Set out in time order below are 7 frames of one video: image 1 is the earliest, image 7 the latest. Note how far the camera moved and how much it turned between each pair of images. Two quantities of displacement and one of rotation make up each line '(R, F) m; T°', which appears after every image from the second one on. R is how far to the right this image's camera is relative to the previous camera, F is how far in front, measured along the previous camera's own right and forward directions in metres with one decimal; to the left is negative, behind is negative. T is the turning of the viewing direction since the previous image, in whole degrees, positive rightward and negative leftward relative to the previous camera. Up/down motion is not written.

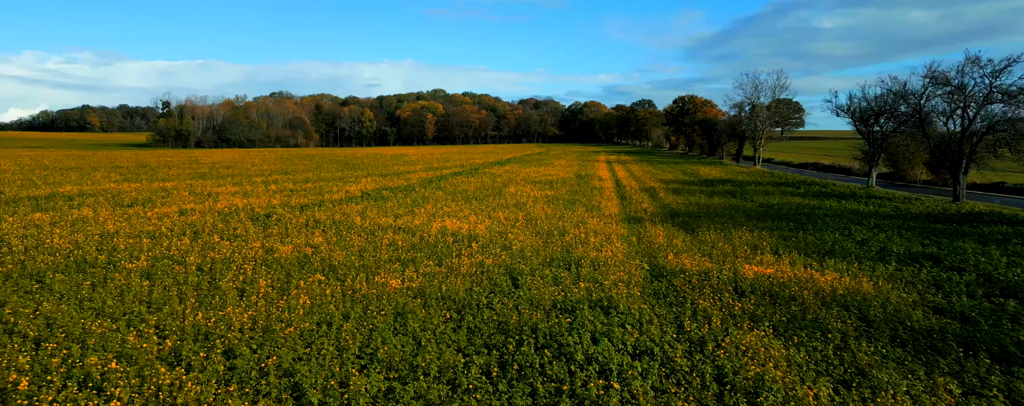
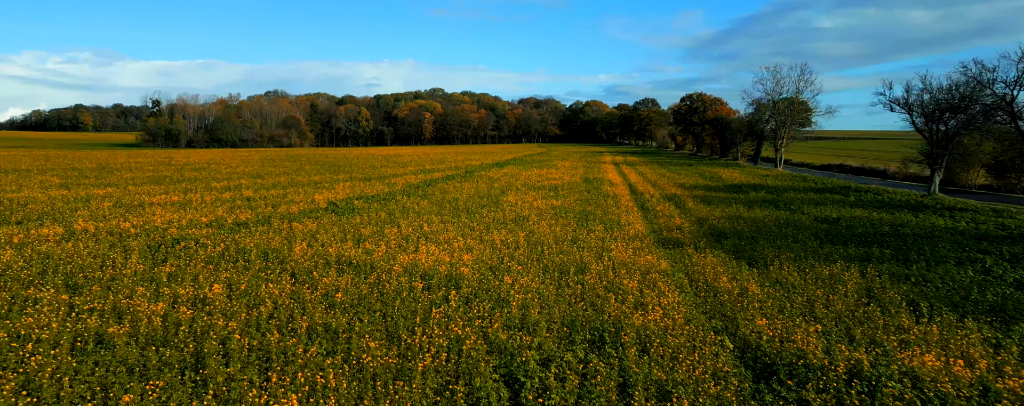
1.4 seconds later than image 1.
(0.0, +4.4) m; 0°
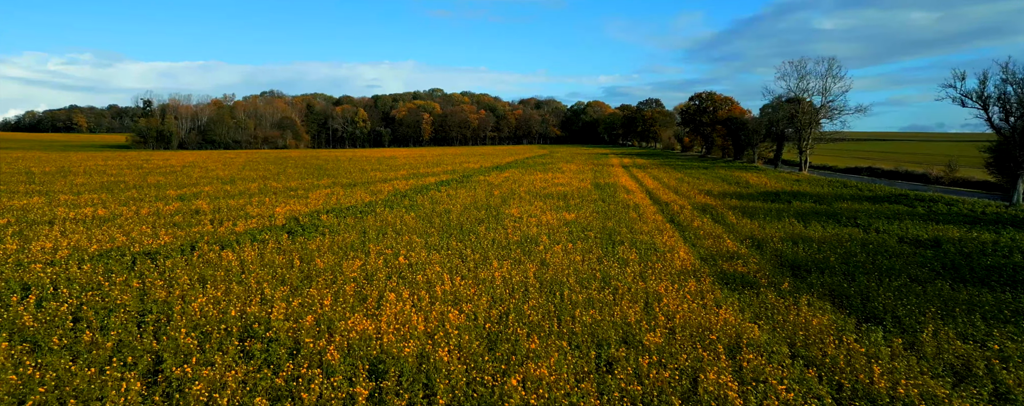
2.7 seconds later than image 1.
(-0.1, +4.0) m; 0°
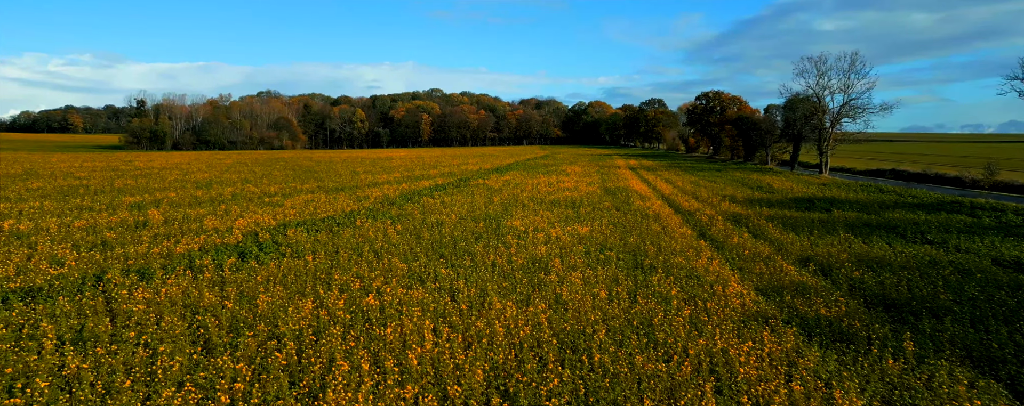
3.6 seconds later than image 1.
(-0.1, +2.9) m; 0°
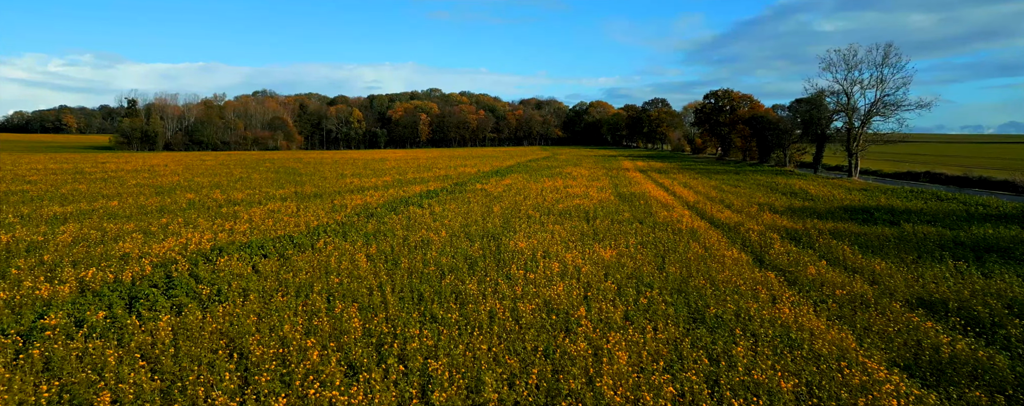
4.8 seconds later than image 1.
(-0.1, +3.6) m; 0°
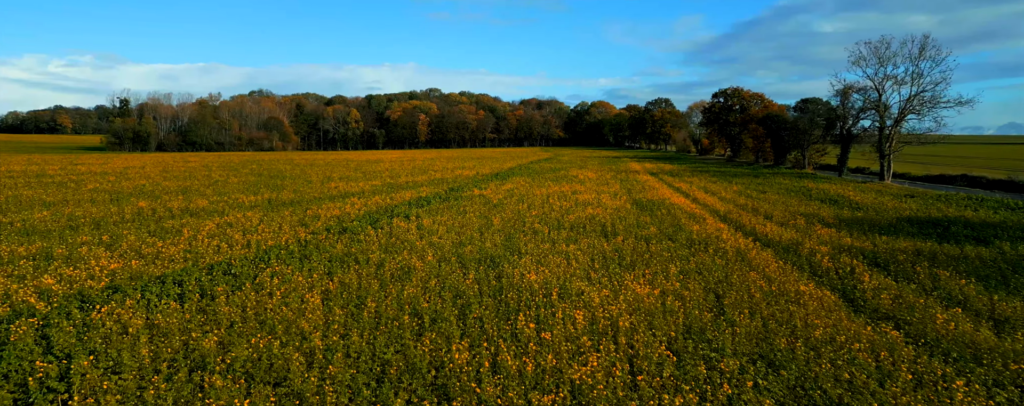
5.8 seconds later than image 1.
(-0.1, +3.3) m; 0°
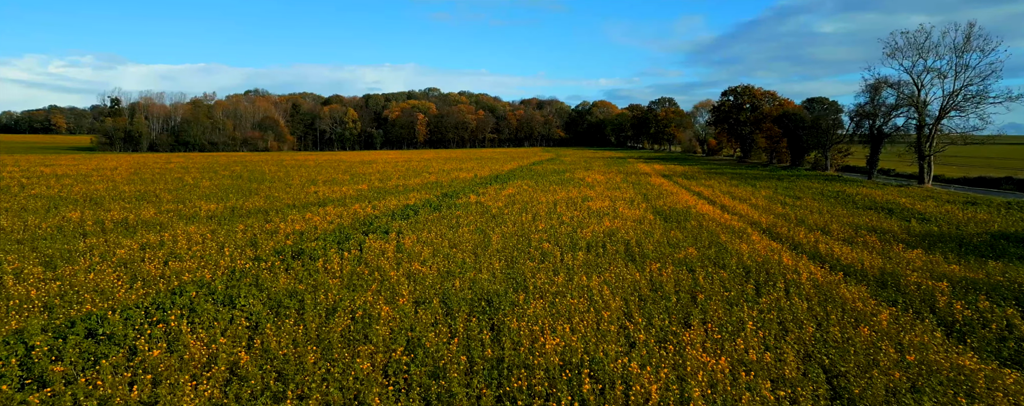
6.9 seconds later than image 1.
(-0.1, +3.4) m; 0°
